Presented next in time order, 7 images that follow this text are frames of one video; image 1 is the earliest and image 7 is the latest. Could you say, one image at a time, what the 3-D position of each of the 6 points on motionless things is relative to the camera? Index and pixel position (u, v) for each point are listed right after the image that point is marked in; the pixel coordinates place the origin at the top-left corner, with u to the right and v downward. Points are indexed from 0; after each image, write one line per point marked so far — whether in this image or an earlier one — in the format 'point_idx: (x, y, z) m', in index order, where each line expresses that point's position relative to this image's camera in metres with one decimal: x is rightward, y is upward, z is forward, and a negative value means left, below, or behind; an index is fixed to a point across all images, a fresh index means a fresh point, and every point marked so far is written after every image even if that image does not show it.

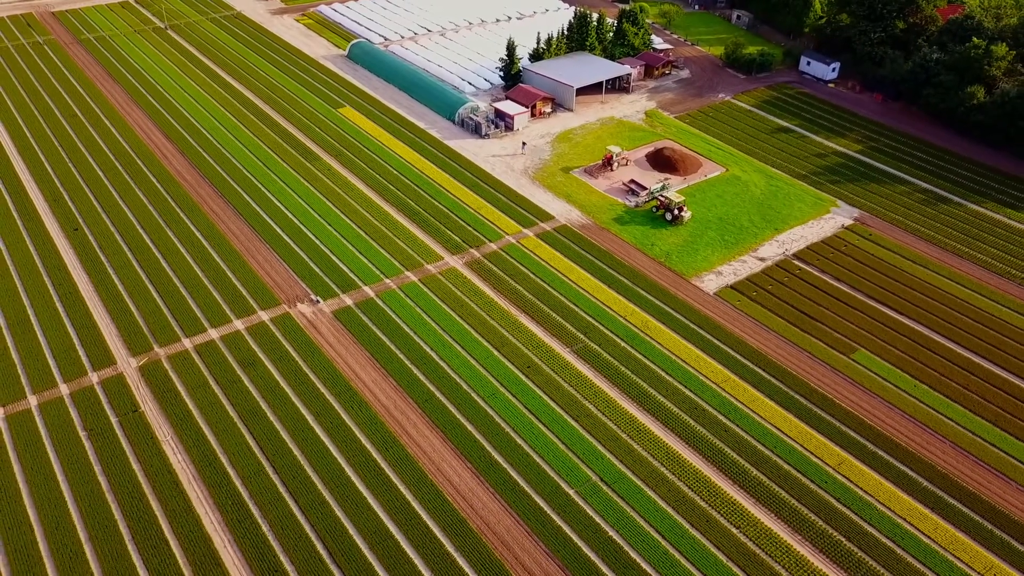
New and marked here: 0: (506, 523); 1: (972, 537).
0: (-0.2, -6.2, +19.0) m
1: (+12.3, -6.6, +19.0) m
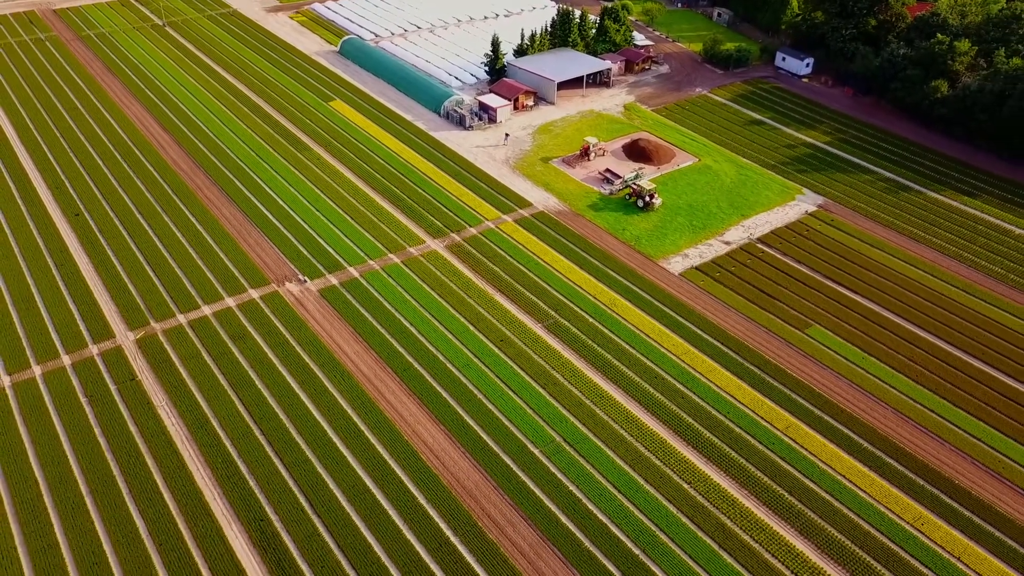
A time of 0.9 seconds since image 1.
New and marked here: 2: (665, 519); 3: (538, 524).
0: (-1.1, -5.5, +20.6) m
1: (+11.3, -5.8, +20.6) m
2: (+4.2, -6.3, +19.7) m
3: (+0.7, -6.4, +19.4) m
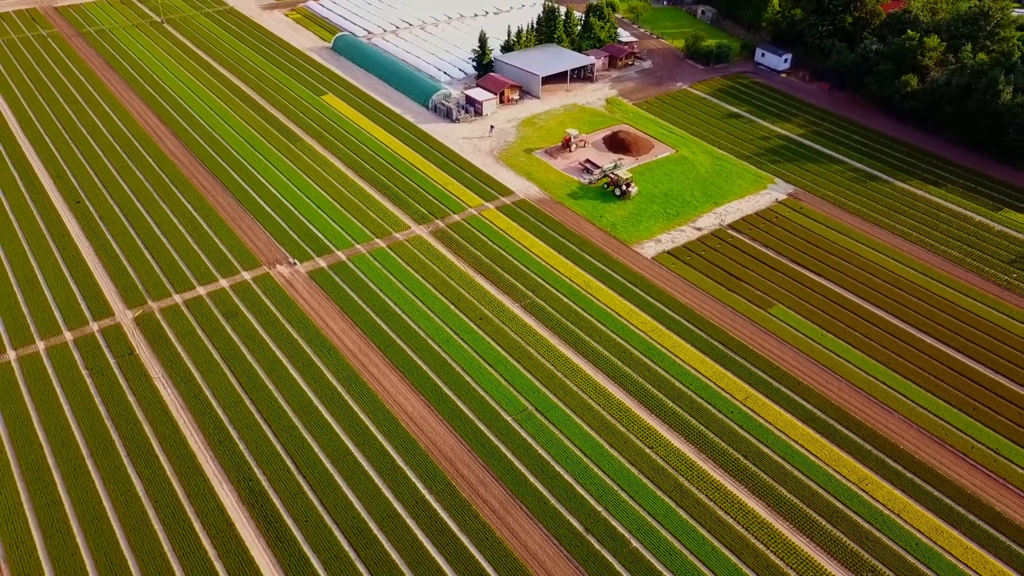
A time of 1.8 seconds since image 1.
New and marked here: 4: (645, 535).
0: (-1.9, -4.8, +22.1) m
1: (+10.5, -5.1, +22.0) m
2: (+3.3, -5.6, +21.1) m
3: (-0.1, -5.7, +20.9) m
4: (+3.7, -6.8, +19.6) m
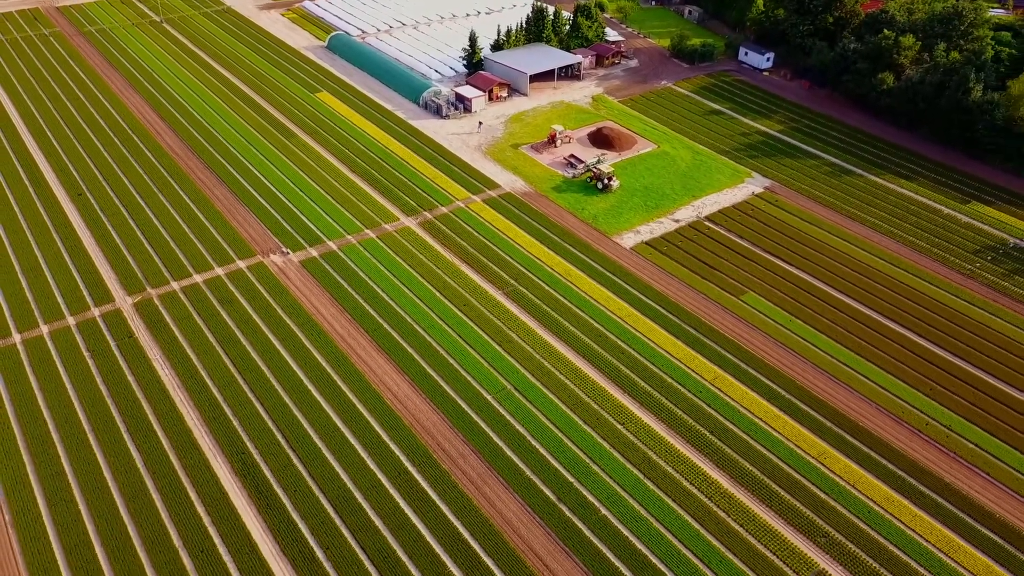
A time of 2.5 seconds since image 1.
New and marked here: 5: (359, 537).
0: (-2.6, -4.3, +23.3) m
1: (+9.8, -4.6, +23.3) m
2: (+2.7, -5.1, +22.4) m
3: (-0.8, -5.2, +22.2) m
4: (+3.0, -6.3, +20.9) m
5: (-4.3, -6.9, +19.9) m
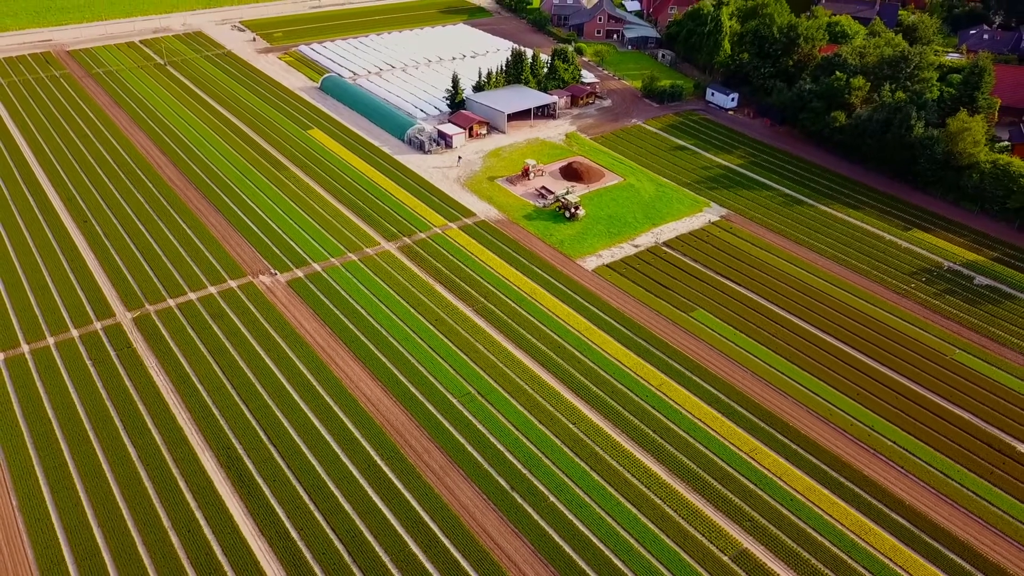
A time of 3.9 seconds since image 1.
0: (-4.0, -4.7, +25.7) m
1: (+8.4, -5.1, +25.7) m
2: (+1.3, -5.5, +24.7) m
3: (-2.2, -5.6, +24.5) m
4: (+1.6, -6.6, +23.1) m
5: (-5.6, -7.1, +22.1) m
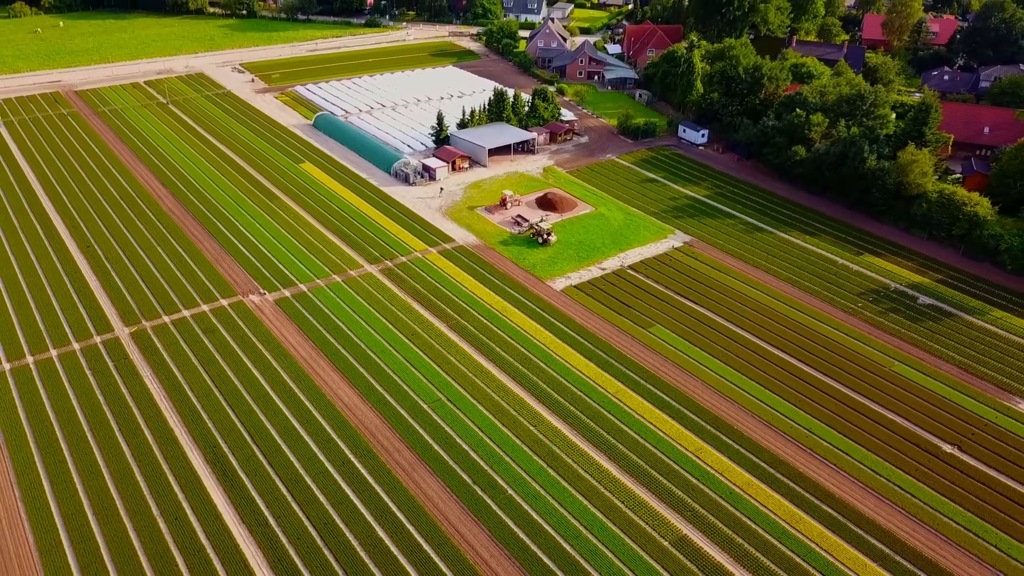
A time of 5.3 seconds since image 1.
0: (-5.3, -5.2, +27.8) m
1: (+7.1, -5.6, +27.8) m
2: (0.0, -5.9, +26.8) m
3: (-3.5, -6.0, +26.5) m
4: (+0.3, -6.9, +25.2) m
5: (-7.0, -7.4, +24.1) m
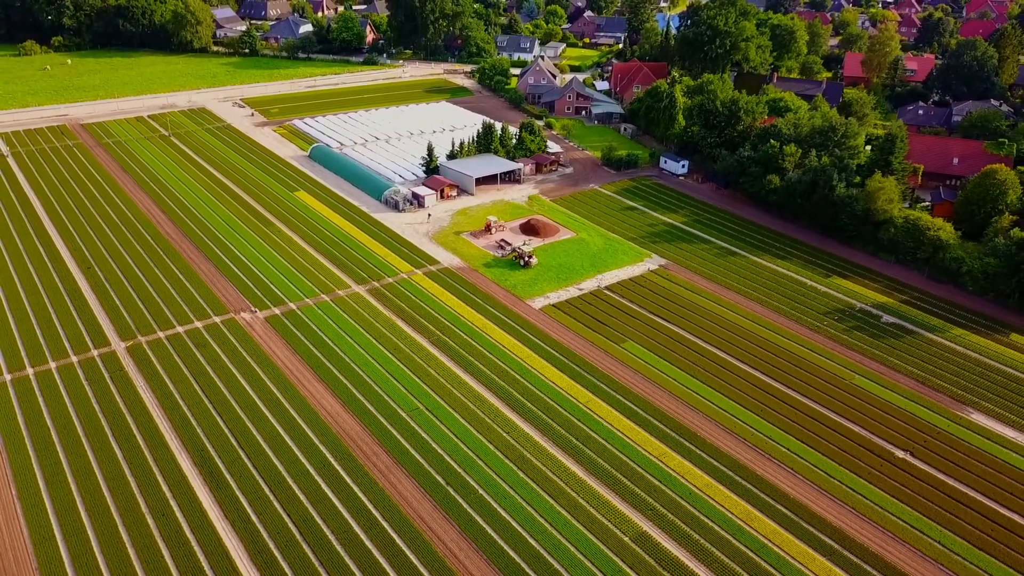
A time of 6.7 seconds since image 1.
0: (-6.4, -5.8, +29.2) m
1: (+6.1, -6.1, +29.1) m
2: (-1.1, -6.4, +28.1) m
3: (-4.6, -6.5, +27.9) m
4: (-0.8, -7.4, +26.5) m
5: (-8.0, -7.8, +25.4) m
